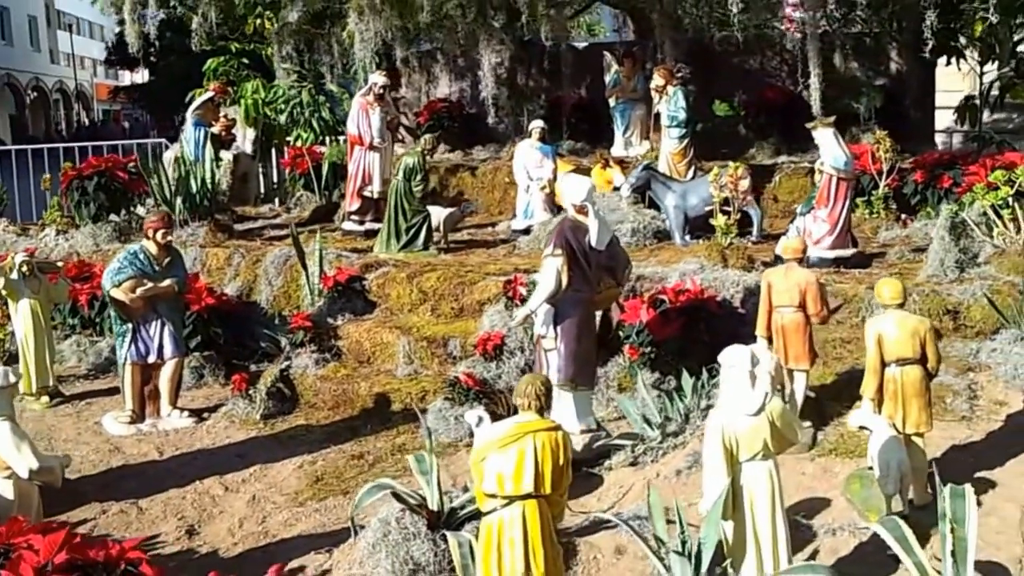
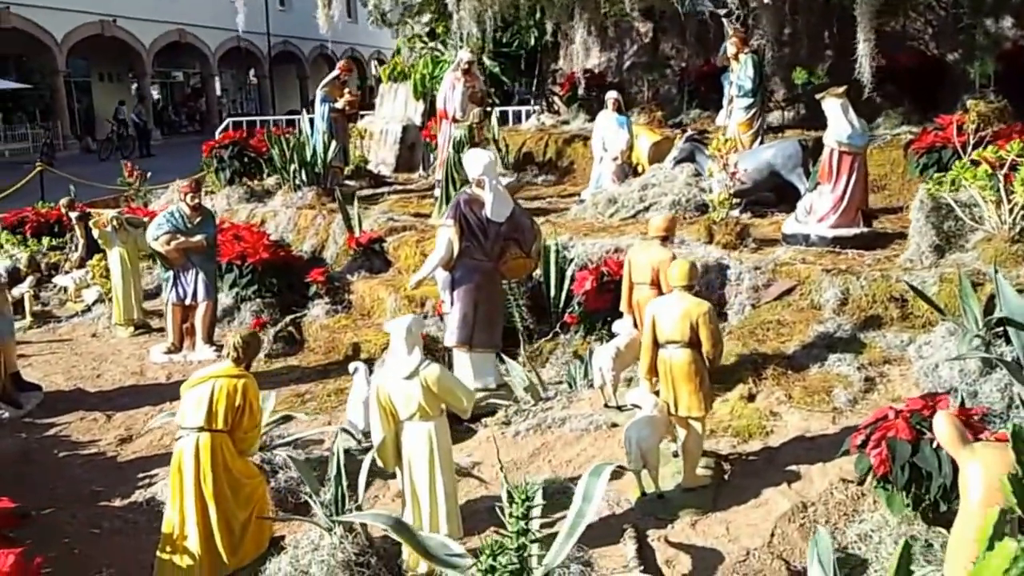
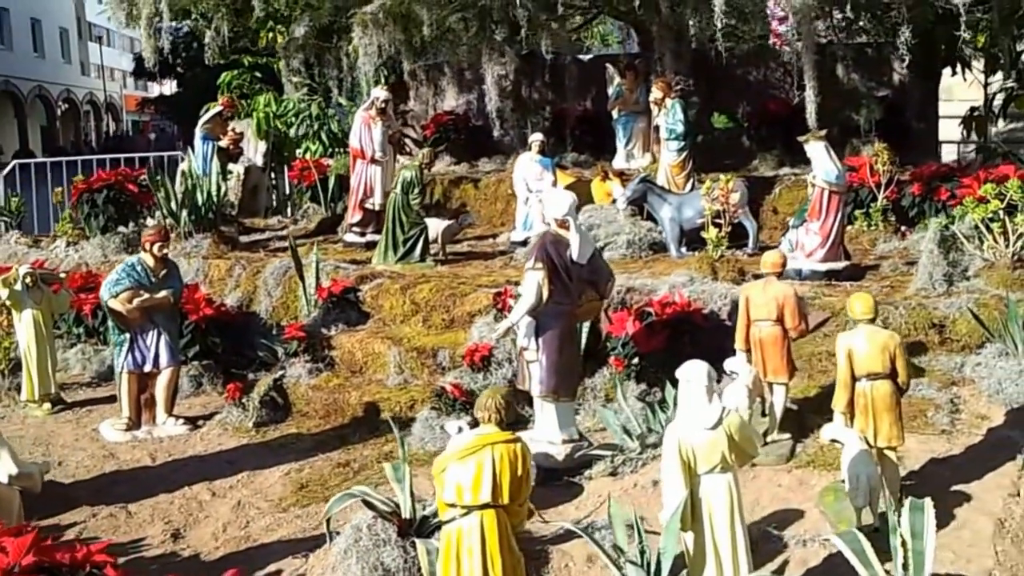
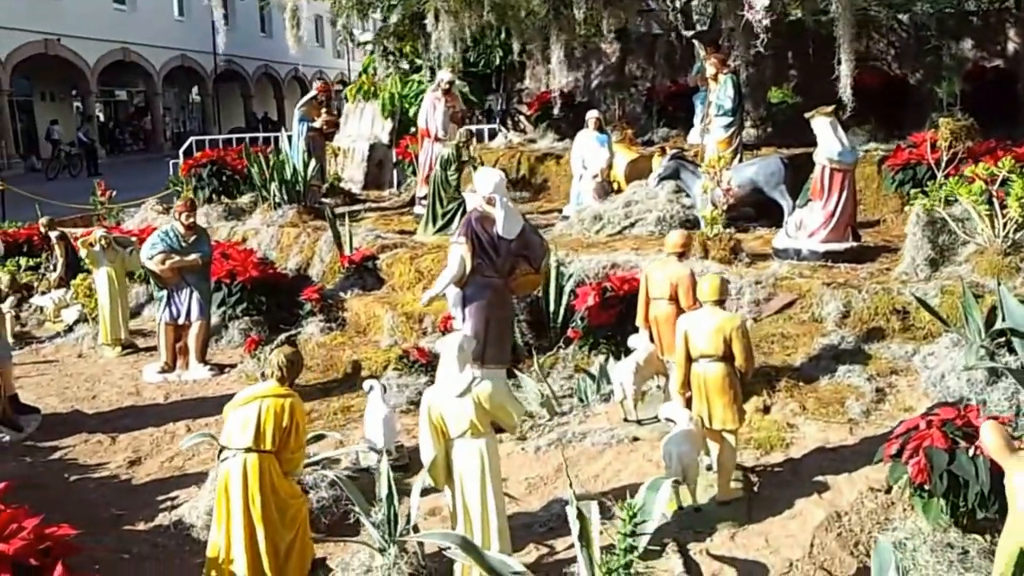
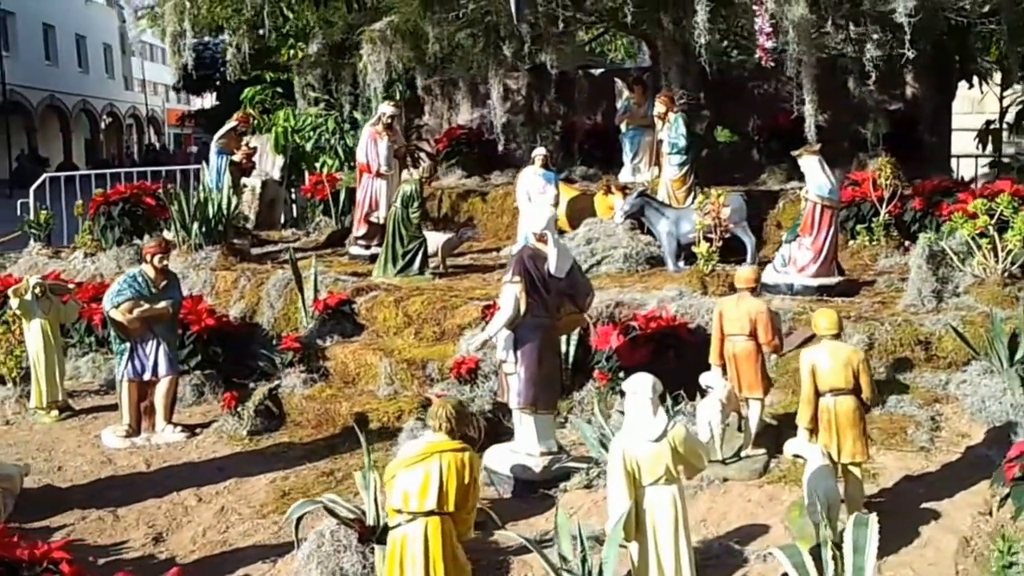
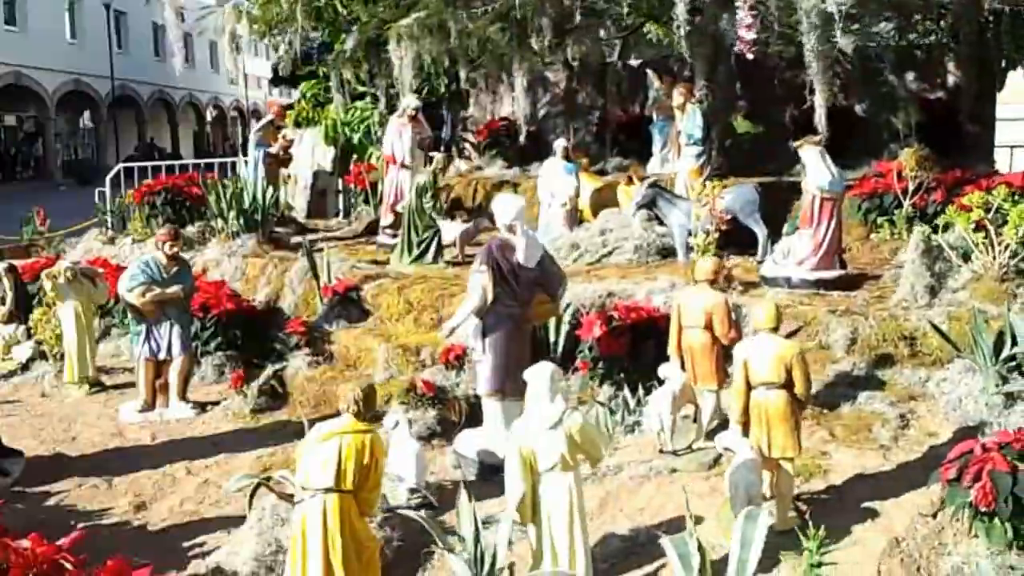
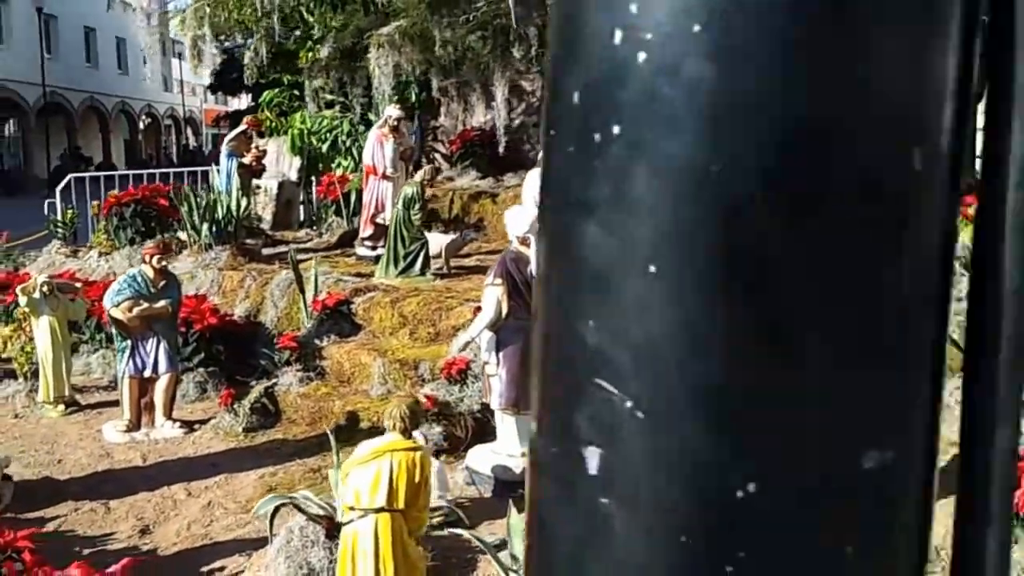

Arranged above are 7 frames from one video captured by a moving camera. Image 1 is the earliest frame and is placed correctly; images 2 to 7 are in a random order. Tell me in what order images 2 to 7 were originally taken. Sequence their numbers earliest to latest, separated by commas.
3, 5, 7, 6, 4, 2
